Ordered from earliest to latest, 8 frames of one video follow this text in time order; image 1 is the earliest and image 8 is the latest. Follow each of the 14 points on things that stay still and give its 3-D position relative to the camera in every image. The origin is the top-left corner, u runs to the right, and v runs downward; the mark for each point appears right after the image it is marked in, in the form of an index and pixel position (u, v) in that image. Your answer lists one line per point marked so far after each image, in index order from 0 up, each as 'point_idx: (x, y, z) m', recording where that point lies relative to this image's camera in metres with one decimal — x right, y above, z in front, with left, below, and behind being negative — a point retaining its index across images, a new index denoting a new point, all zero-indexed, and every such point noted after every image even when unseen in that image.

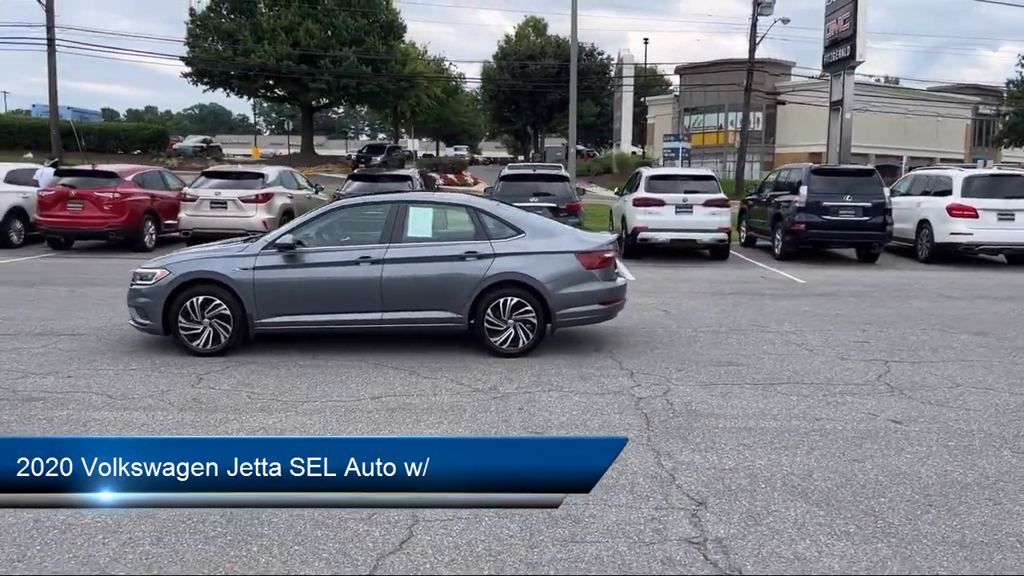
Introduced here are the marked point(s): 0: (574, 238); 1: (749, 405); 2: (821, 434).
0: (+0.6, +0.5, +9.1) m
1: (+2.0, -1.0, +7.2) m
2: (+2.3, -1.1, +6.4) m
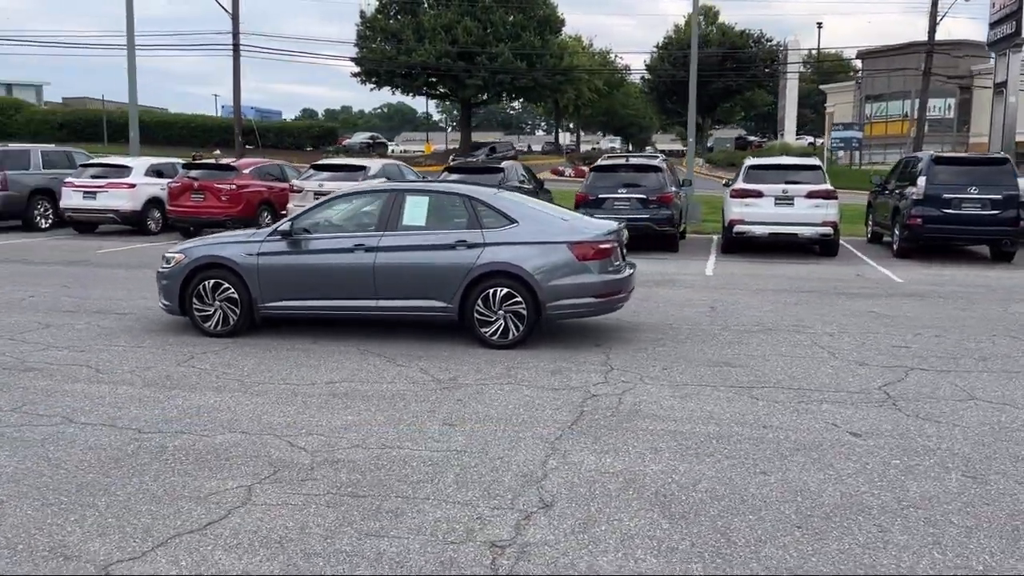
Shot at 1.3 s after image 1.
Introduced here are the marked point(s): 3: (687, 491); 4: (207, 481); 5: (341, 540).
0: (+0.6, +0.6, +8.8) m
1: (+1.5, -0.9, +6.7) m
2: (+1.6, -1.0, +5.9) m
3: (+1.0, -1.2, +5.0) m
4: (-1.8, -1.1, +5.1) m
5: (-0.8, -1.2, +4.3) m
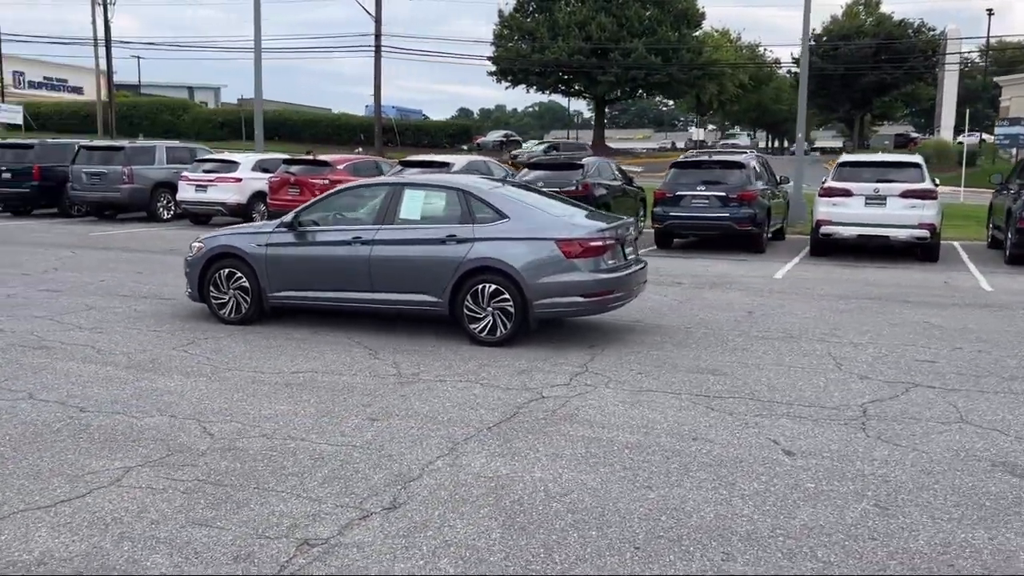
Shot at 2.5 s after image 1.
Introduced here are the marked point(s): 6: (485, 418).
0: (+0.5, +0.6, +8.6) m
1: (+1.0, -0.9, +6.3) m
2: (+1.0, -1.1, +5.5) m
3: (+0.2, -1.2, +4.7) m
4: (-2.5, -1.0, +5.2) m
5: (-1.7, -1.2, +4.3) m
6: (-0.2, -0.9, +6.3) m
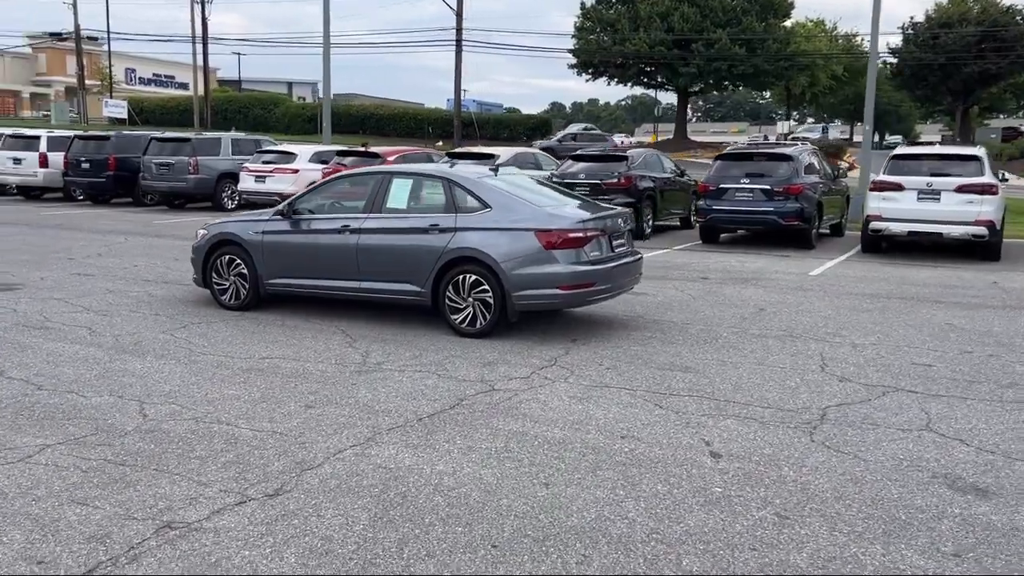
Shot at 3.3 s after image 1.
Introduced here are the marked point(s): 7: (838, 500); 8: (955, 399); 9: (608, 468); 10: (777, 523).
0: (+0.3, +0.7, +8.4) m
1: (+0.5, -0.9, +6.1) m
2: (+0.4, -1.0, +5.3) m
3: (-0.4, -1.1, +4.6) m
4: (-3.1, -0.9, +5.4) m
5: (-2.4, -1.1, +4.4) m
6: (-0.7, -0.9, +6.2) m
7: (+1.7, -1.1, +4.6) m
8: (+3.3, -0.8, +6.5) m
9: (+0.6, -1.0, +5.0) m
10: (+1.3, -1.2, +4.3) m
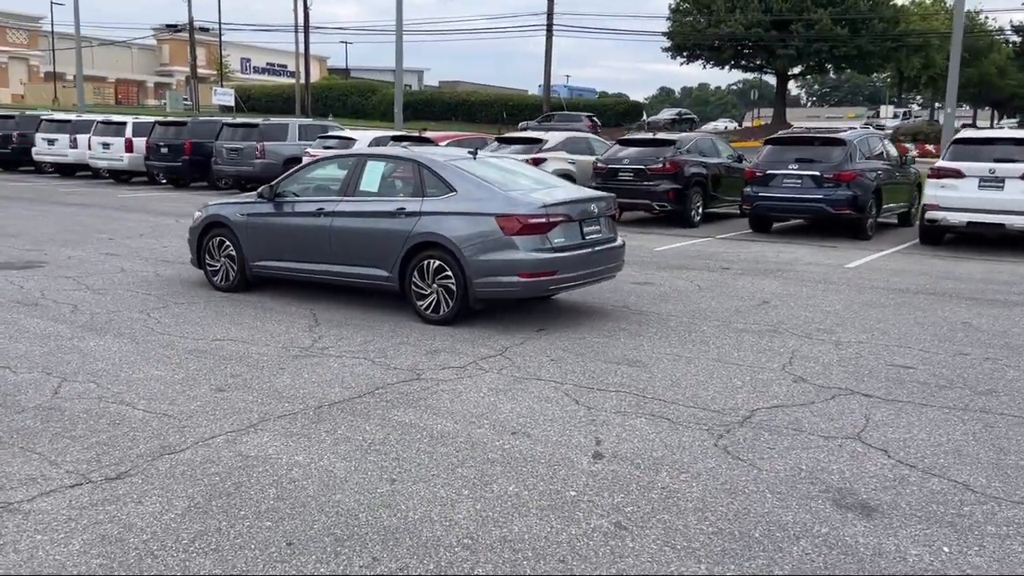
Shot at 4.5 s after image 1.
0: (-0.1, +0.8, +8.1) m
1: (-0.1, -0.8, +5.8) m
2: (-0.3, -0.9, +5.0) m
3: (-1.2, -1.0, +4.4) m
4: (-3.8, -0.8, +5.6) m
5: (-3.2, -1.0, +4.5) m
6: (-1.3, -0.8, +6.0) m
7: (+0.9, -1.1, +4.2) m
8: (+2.7, -0.8, +5.9) m
9: (-0.2, -1.0, +4.7) m
10: (+0.5, -1.1, +4.0) m
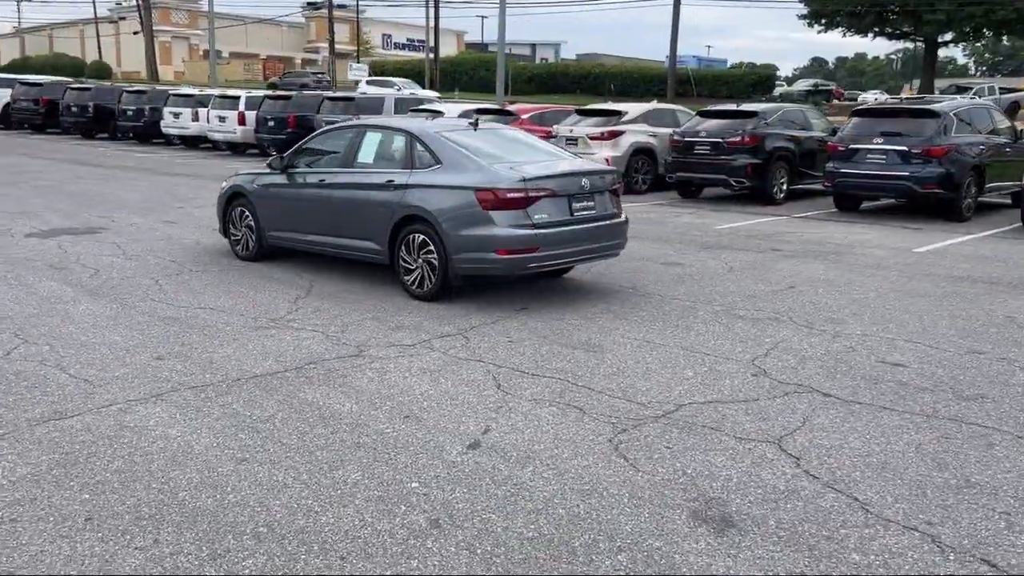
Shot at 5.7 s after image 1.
0: (-0.2, +1.0, +7.8) m
1: (-0.7, -0.6, +5.6) m
2: (-1.0, -0.8, +4.9) m
3: (-2.0, -0.9, +4.4) m
4: (-4.3, -0.5, +5.9) m
5: (-3.9, -0.8, +4.7) m
6: (-1.8, -0.6, +6.0) m
7: (+0.1, -1.0, +3.8) m
8: (+2.2, -0.7, +5.3) m
9: (-0.9, -0.8, +4.5) m
10: (-0.4, -1.0, +3.7) m
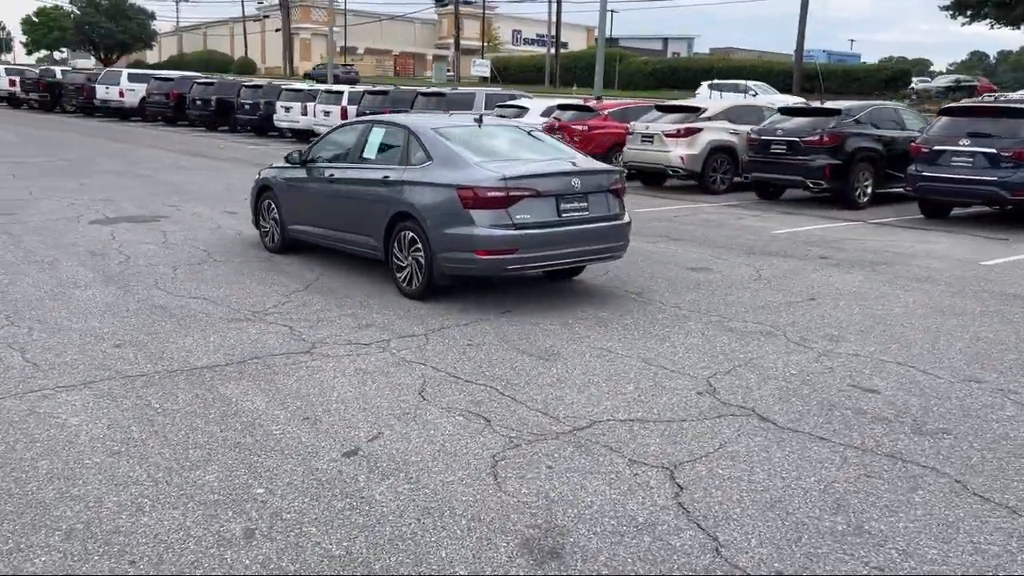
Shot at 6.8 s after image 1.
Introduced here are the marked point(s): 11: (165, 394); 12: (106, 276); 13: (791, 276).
0: (-0.3, +1.0, +7.6) m
1: (-1.2, -0.6, +5.5) m
2: (-1.6, -0.8, +4.8) m
3: (-2.6, -0.8, +4.5) m
4: (-4.7, -0.4, +6.3) m
5: (-4.5, -0.6, +5.1) m
6: (-2.2, -0.5, +6.1) m
7: (-0.7, -1.0, +3.7) m
8: (+1.6, -0.8, +4.8) m
9: (-1.6, -0.8, +4.5) m
10: (-1.2, -1.0, +3.6) m
11: (-2.1, -0.7, +5.3) m
12: (-4.2, +0.1, +9.0) m
13: (+3.1, +0.1, +9.7) m
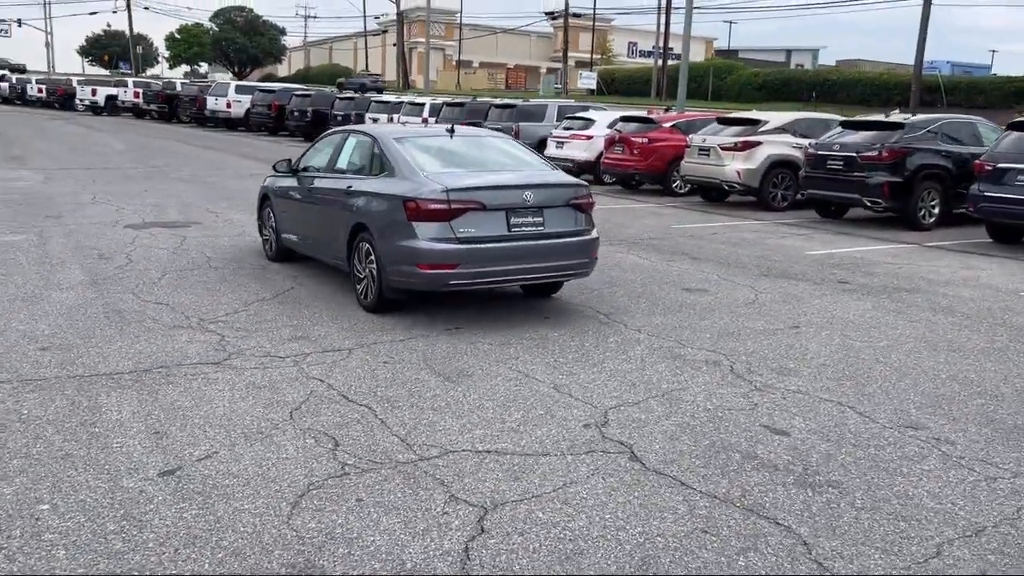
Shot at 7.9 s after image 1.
0: (-0.8, +0.9, +7.4) m
1: (-1.9, -0.7, +5.4) m
2: (-2.4, -0.8, +4.8) m
3: (-3.5, -0.8, +4.6) m
4: (-5.3, -0.4, +6.6) m
5: (-5.2, -0.6, +5.4) m
6: (-2.8, -0.6, +6.1) m
7: (-1.7, -1.1, +3.5) m
8: (+0.7, -1.0, +4.3) m
9: (-2.4, -0.9, +4.4) m
10: (-2.2, -1.1, +3.5) m
11: (-2.9, -0.7, +5.3) m
12: (-4.4, +0.1, +9.2) m
13: (+2.9, -0.1, +9.0) m
